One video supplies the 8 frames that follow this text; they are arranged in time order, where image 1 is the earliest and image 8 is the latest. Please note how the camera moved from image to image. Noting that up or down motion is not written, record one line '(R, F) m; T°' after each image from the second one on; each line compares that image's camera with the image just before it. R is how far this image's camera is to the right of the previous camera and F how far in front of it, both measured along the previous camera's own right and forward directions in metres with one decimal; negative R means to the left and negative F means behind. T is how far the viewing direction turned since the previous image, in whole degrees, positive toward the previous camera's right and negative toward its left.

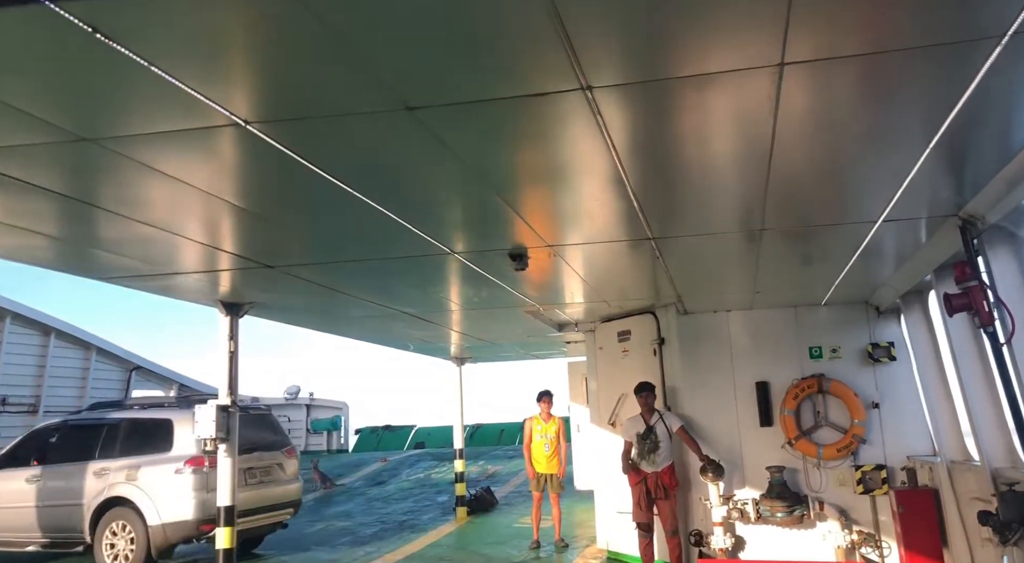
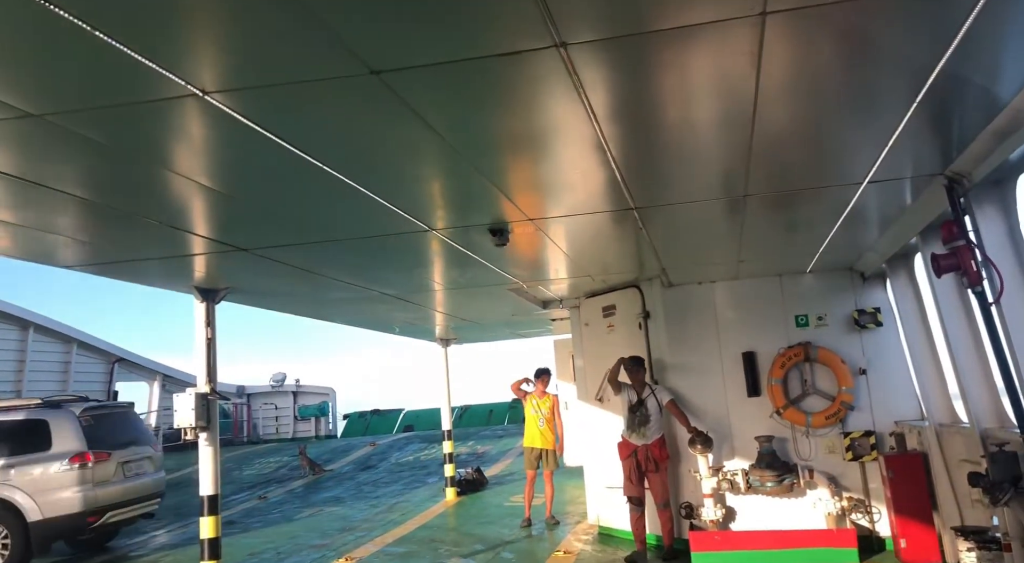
(0.0, +0.1) m; +1°
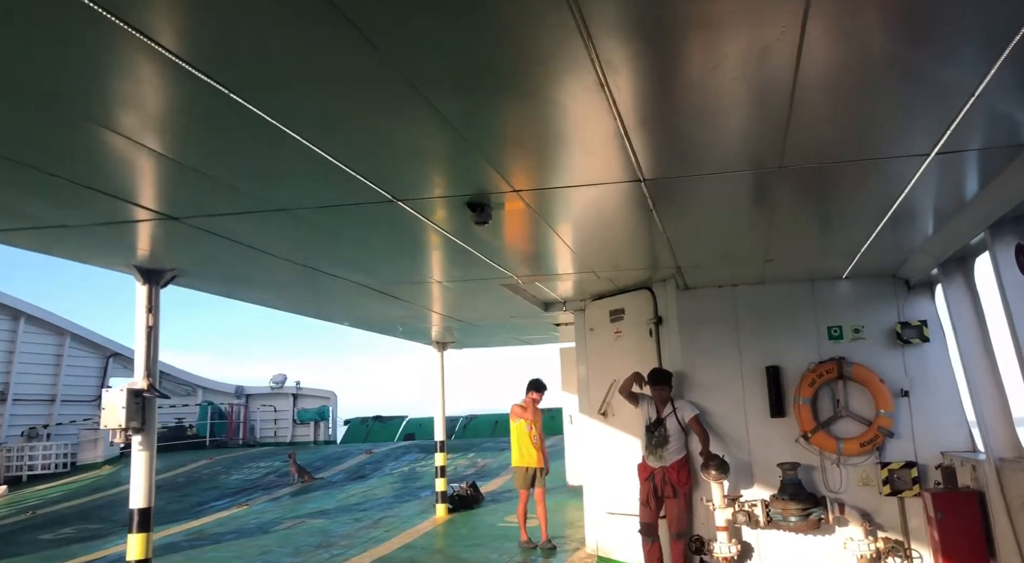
(+0.2, +0.7) m; -1°
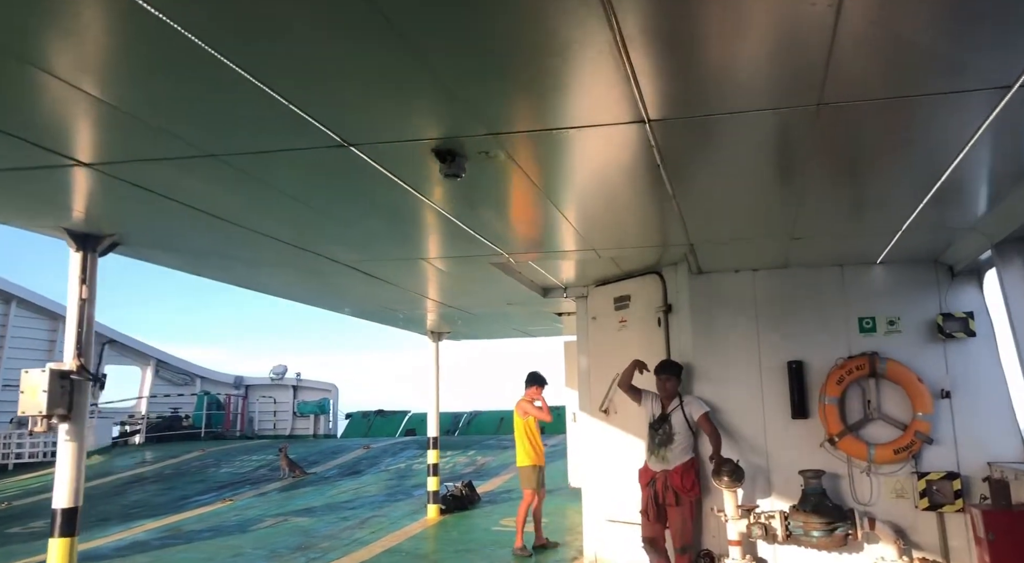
(+0.2, +0.6) m; -1°
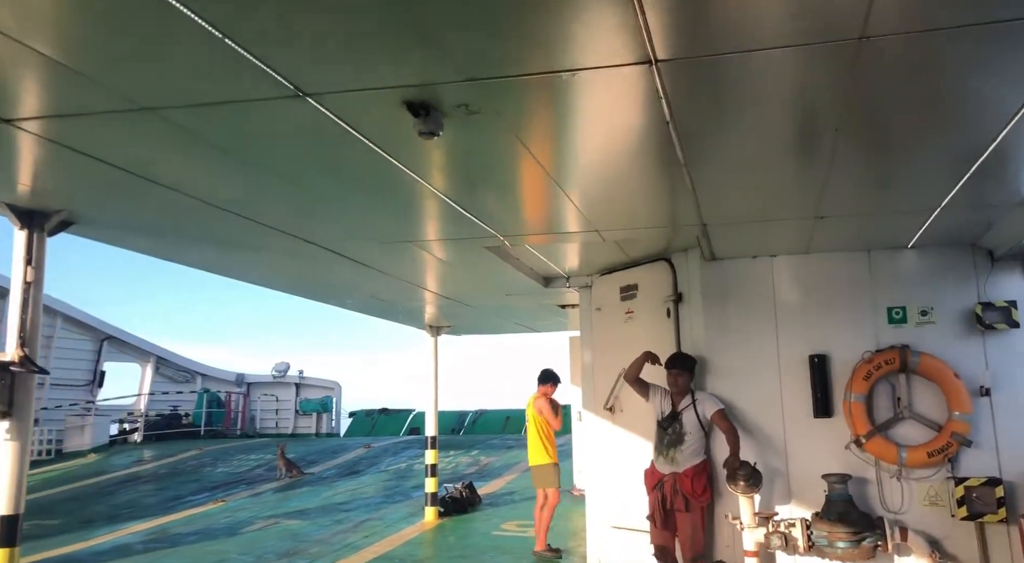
(+0.1, +0.4) m; -1°
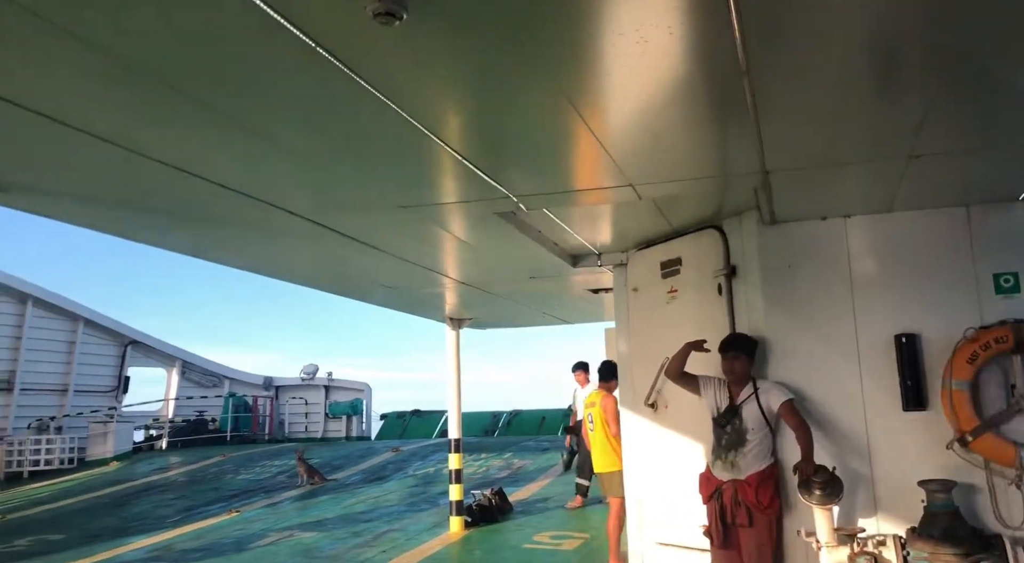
(+0.1, +0.8) m; -3°
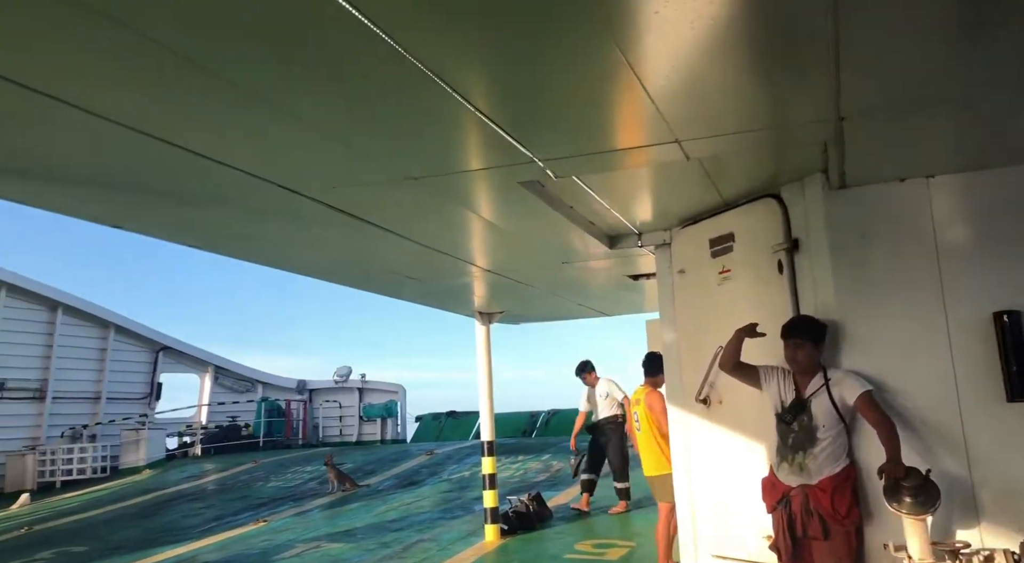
(0.0, +0.5) m; -3°
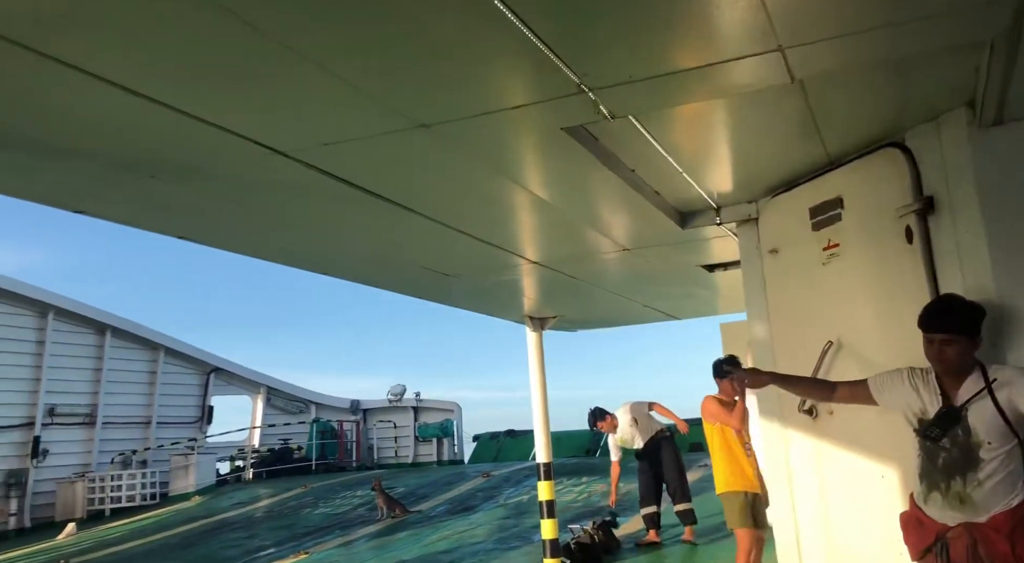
(0.0, +0.8) m; -5°
